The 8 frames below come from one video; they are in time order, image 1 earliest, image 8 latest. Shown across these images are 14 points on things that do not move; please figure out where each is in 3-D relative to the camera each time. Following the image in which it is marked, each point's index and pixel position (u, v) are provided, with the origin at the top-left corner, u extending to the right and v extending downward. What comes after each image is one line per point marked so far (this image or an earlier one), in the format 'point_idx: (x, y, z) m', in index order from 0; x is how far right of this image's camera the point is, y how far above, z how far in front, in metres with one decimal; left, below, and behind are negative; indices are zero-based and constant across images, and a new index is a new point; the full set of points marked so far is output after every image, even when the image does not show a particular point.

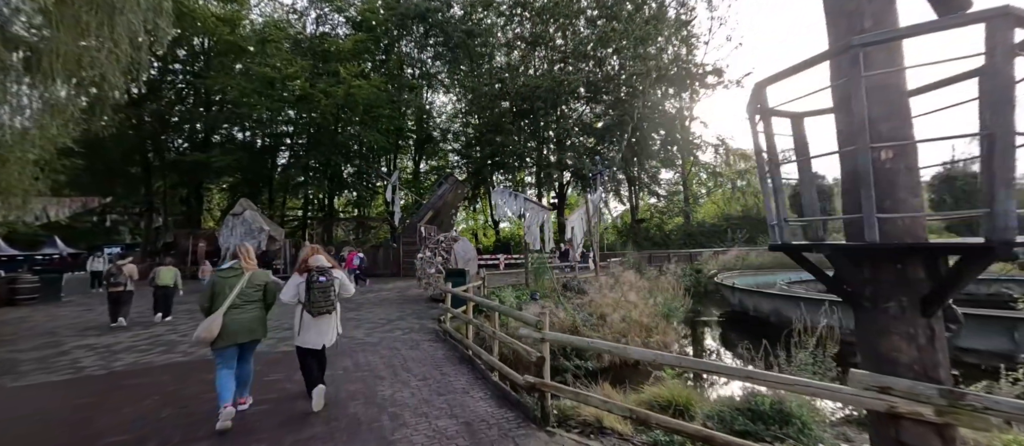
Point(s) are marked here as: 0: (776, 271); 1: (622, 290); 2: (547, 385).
0: (+12.1, -2.2, +16.8) m
1: (+2.7, -1.7, +9.1) m
2: (+0.3, -1.4, +3.3) m
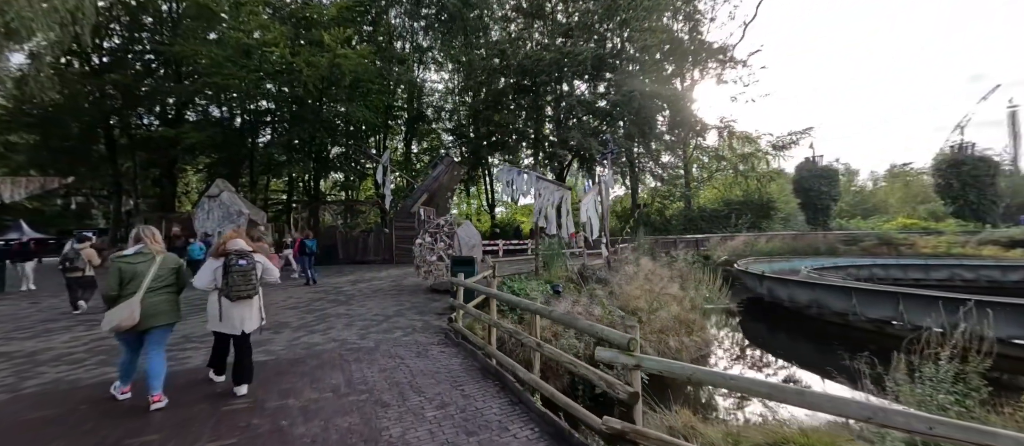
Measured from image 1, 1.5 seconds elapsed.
0: (+12.2, -1.5, +16.1) m
1: (+3.0, -1.3, +8.1) m
2: (+0.8, -1.3, +2.2) m
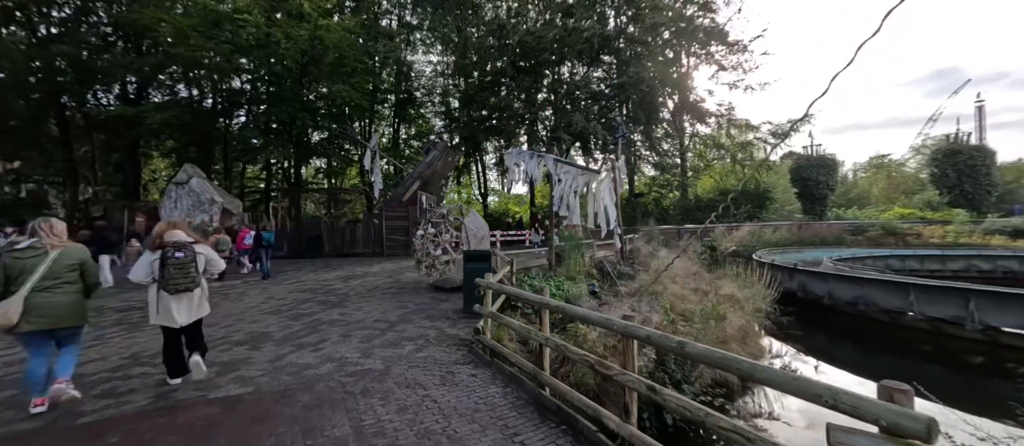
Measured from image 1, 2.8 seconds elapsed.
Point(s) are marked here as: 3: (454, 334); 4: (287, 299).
0: (+12.2, -1.1, +15.6) m
1: (+3.4, -1.1, +7.2) m
2: (+1.4, -1.2, +1.2) m
3: (-0.9, -1.6, +5.2) m
4: (-4.5, -1.5, +7.4) m
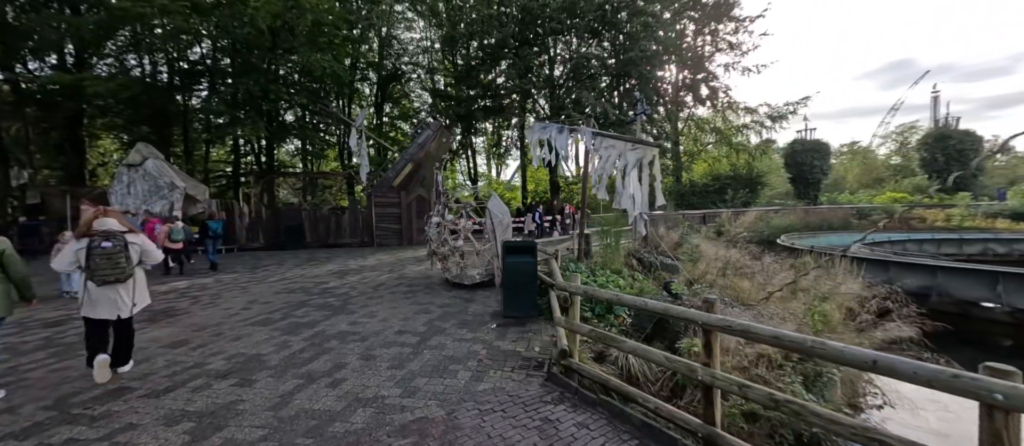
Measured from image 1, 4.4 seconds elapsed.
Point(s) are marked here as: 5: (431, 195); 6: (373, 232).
0: (+12.4, -0.4, +15.1) m
1: (+4.1, -0.8, +6.2) m
2: (+2.4, -1.1, +0.1) m
3: (-0.1, -1.4, +4.0) m
4: (-3.9, -1.3, +6.0) m
5: (-3.6, +1.3, +16.4) m
6: (-6.0, -0.4, +15.8) m
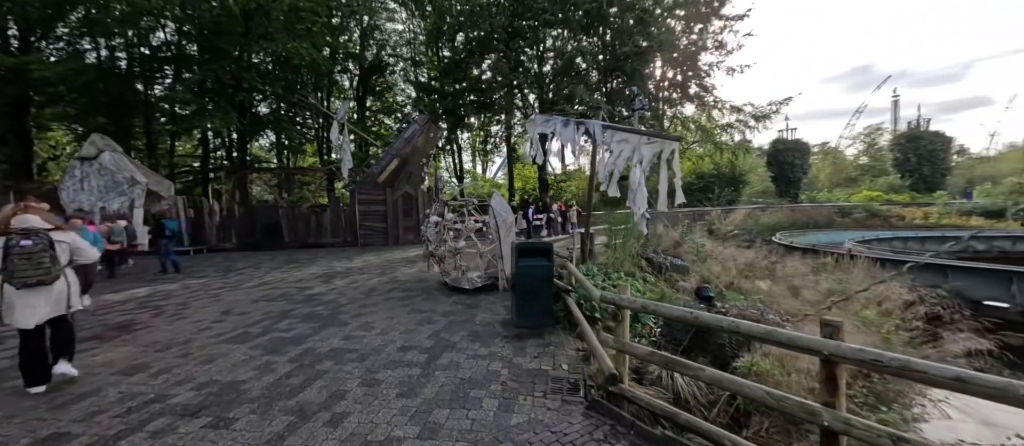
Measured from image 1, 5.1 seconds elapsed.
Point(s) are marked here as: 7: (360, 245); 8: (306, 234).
0: (+12.0, -0.3, +15.2) m
1: (+4.2, -0.8, +5.9) m
2: (+2.9, -1.2, -0.3) m
3: (+0.2, -1.4, +3.5) m
4: (-3.7, -1.3, +5.2) m
5: (-4.0, +1.3, +15.6) m
6: (-6.4, -0.3, +15.0) m
7: (-6.2, -0.9, +14.9) m
8: (-8.4, -0.5, +14.9) m
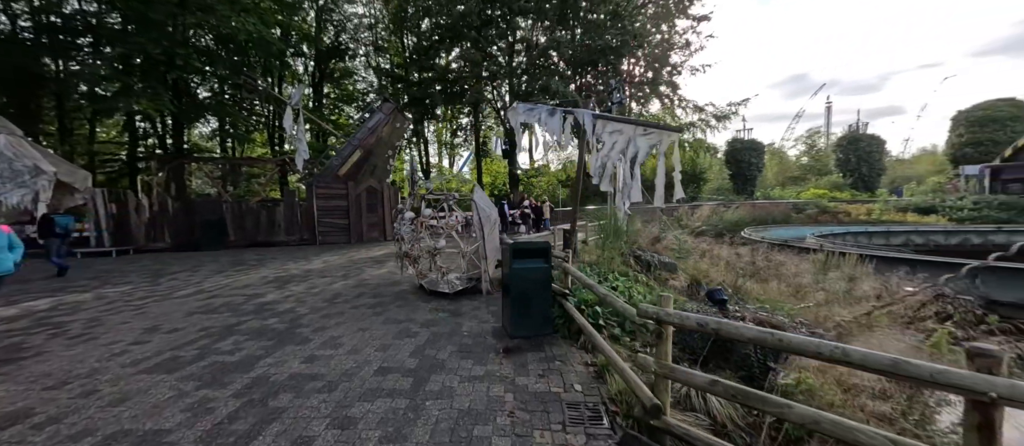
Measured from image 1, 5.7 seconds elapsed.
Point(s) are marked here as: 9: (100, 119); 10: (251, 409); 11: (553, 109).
0: (+10.8, -0.2, +15.8) m
1: (+4.0, -0.7, +5.7) m
2: (+3.3, -1.2, -0.5) m
3: (+0.2, -1.4, +3.0) m
4: (-3.8, -1.3, +4.3) m
5: (-5.1, +1.5, +14.6) m
6: (-7.4, -0.2, +13.7) m
7: (-7.2, -0.7, +13.7) m
8: (-9.5, -0.3, +13.5) m
9: (-15.9, +4.1, +14.2) m
10: (-1.9, -1.3, +2.7) m
11: (+0.8, +2.1, +6.8) m
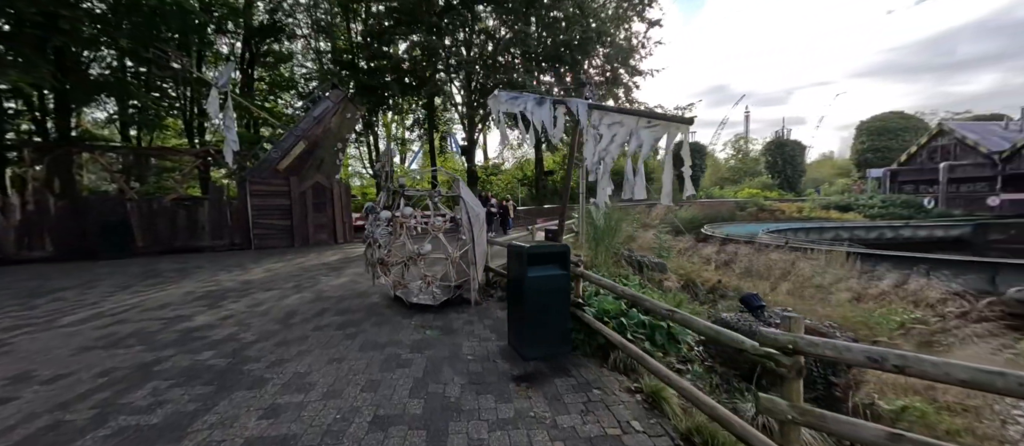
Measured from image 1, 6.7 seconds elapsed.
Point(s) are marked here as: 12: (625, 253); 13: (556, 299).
0: (+9.2, -0.1, +16.6) m
1: (+3.9, -0.7, +5.6) m
2: (+4.1, -1.1, -0.7) m
3: (+0.5, -1.4, +2.3) m
4: (-3.7, -1.3, +3.1) m
5: (-6.4, +1.5, +13.1) m
6: (-8.6, -0.2, +11.9) m
7: (-8.4, -0.8, +11.9) m
8: (-10.6, -0.4, +11.3) m
9: (-17.1, +3.9, +11.1) m
10: (-1.5, -1.4, +1.8) m
11: (+0.5, +2.1, +6.2) m
12: (+2.1, -0.6, +7.0) m
13: (+0.4, -0.7, +3.6) m
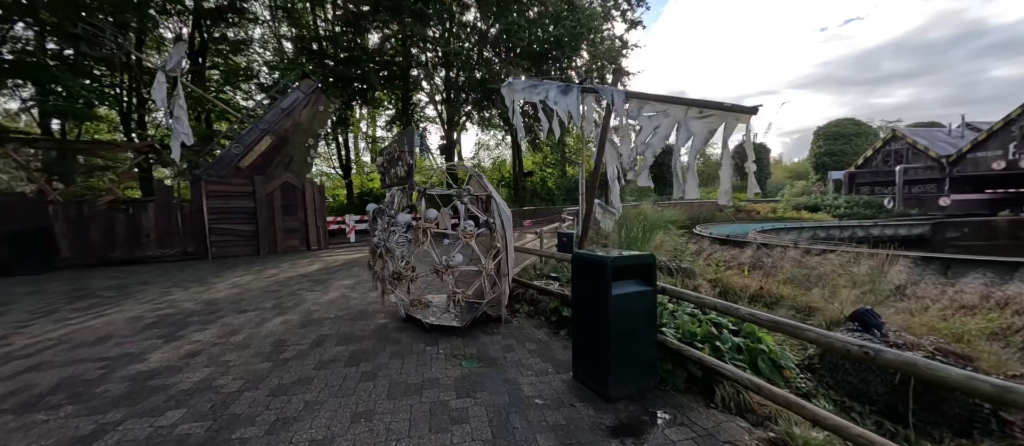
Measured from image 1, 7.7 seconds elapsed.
0: (+8.5, -0.1, +16.6) m
1: (+4.3, -0.7, +5.2) m
2: (+5.0, -1.1, -1.0) m
3: (+1.3, -1.4, +1.6) m
4: (-3.0, -1.4, +2.0) m
5: (-6.7, +1.3, +11.7) m
6: (-8.7, -0.4, +10.3) m
7: (-8.5, -0.9, +10.3) m
8: (-10.6, -0.6, +9.6) m
9: (-17.2, +3.7, +8.8) m
10: (-0.8, -1.4, +0.9) m
11: (+0.8, +2.1, +5.5) m
12: (+2.3, -0.6, +6.4) m
13: (+1.0, -0.8, +2.8) m
